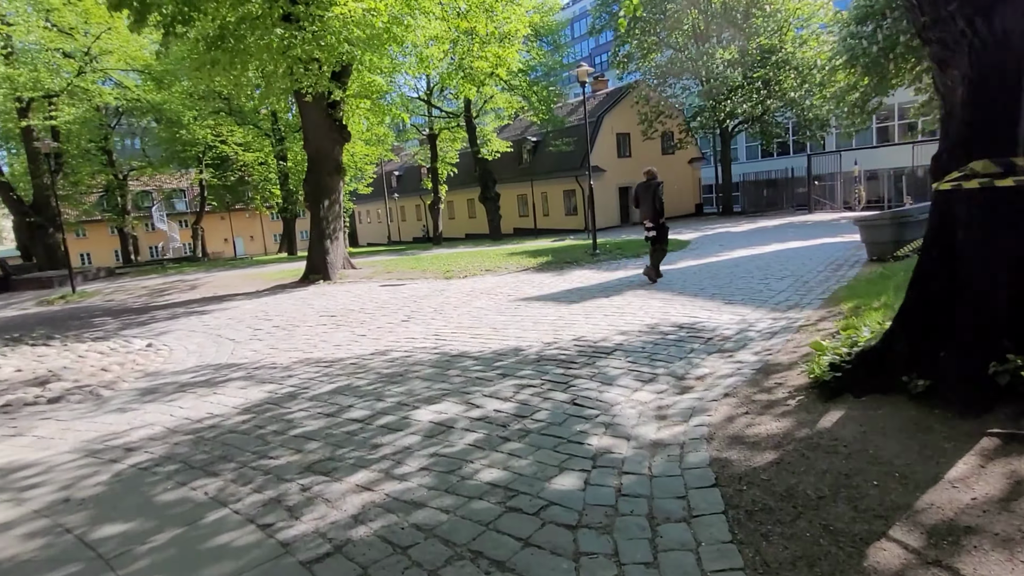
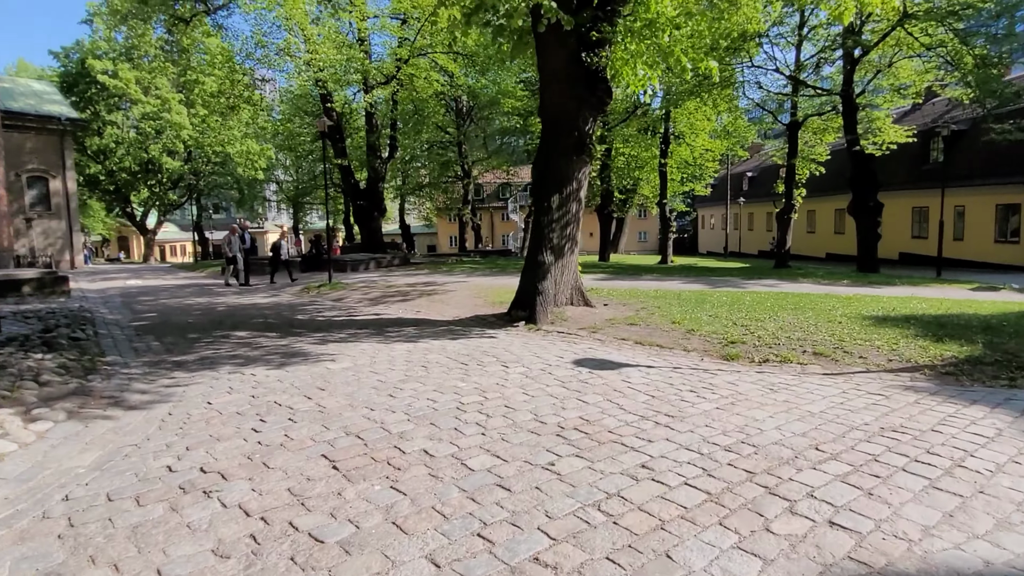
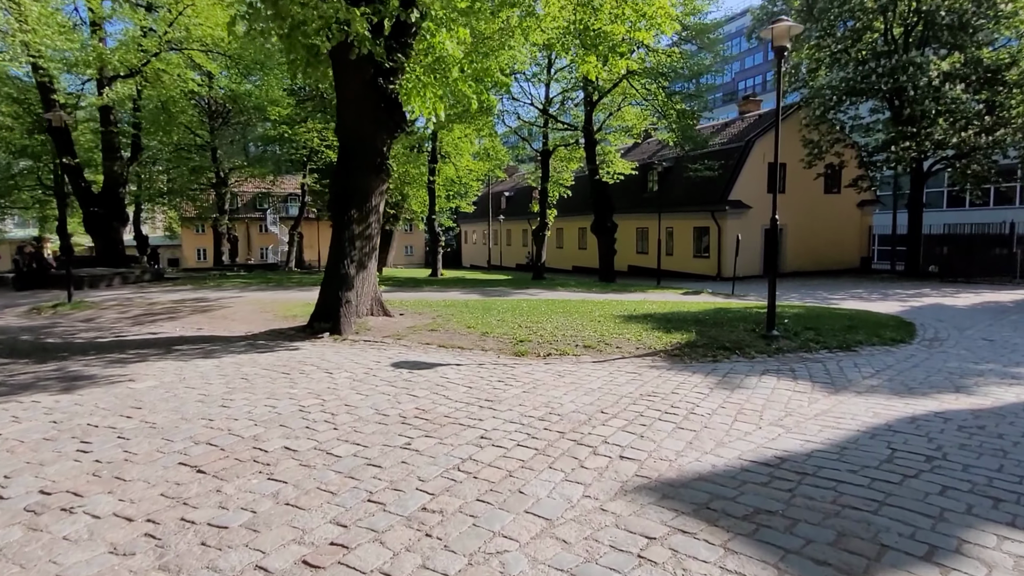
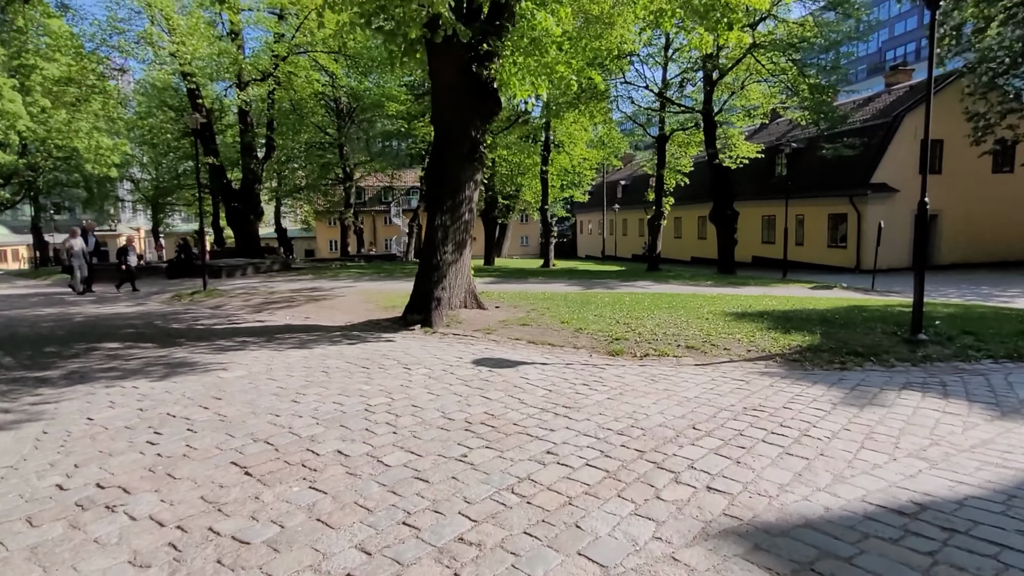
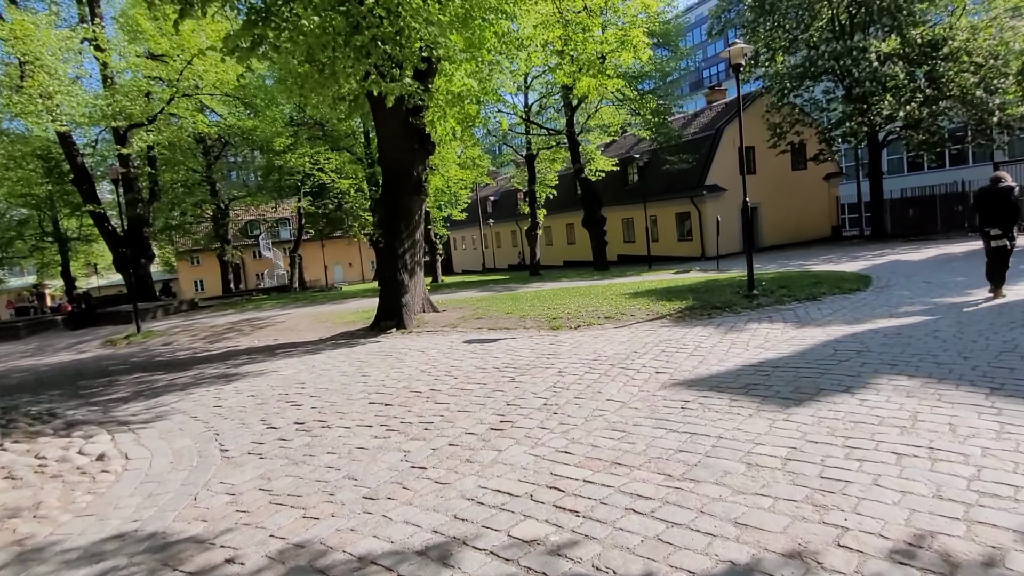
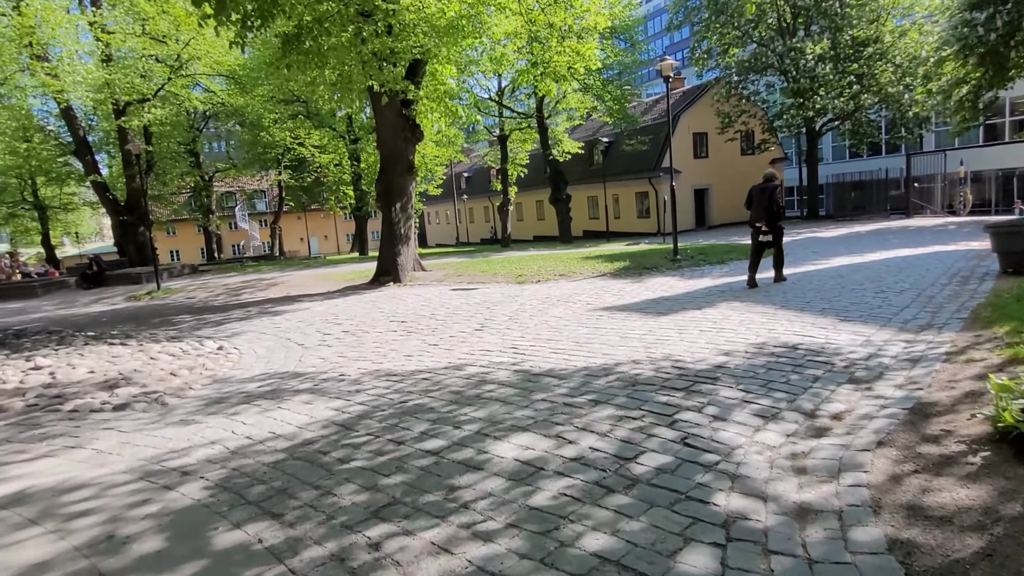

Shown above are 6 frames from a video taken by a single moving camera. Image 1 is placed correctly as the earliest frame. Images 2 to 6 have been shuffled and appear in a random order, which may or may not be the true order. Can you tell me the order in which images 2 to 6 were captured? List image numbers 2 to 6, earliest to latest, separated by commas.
6, 5, 3, 4, 2
